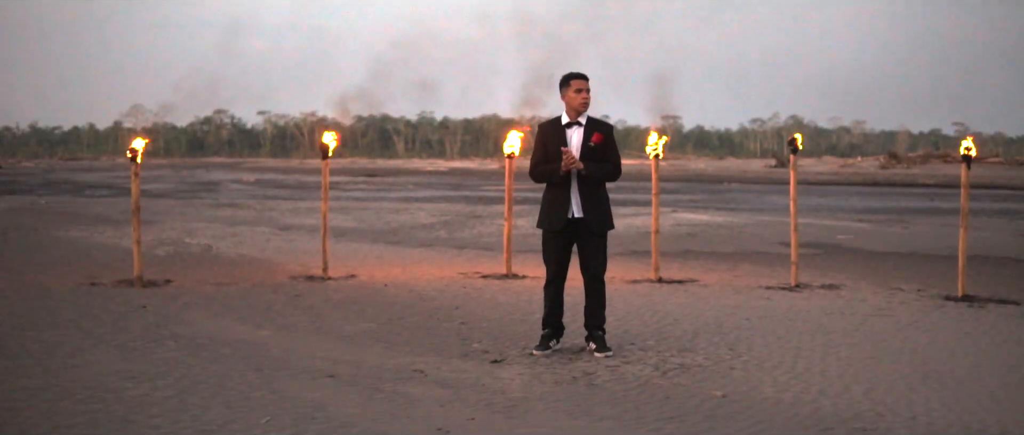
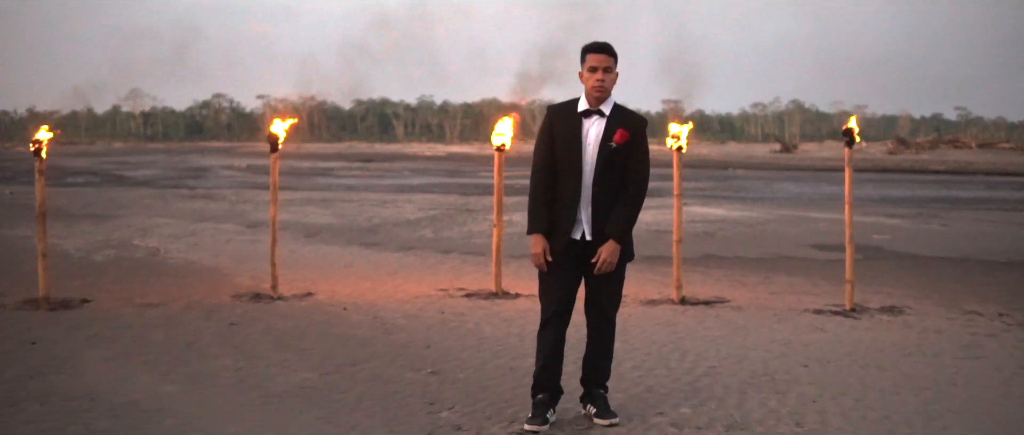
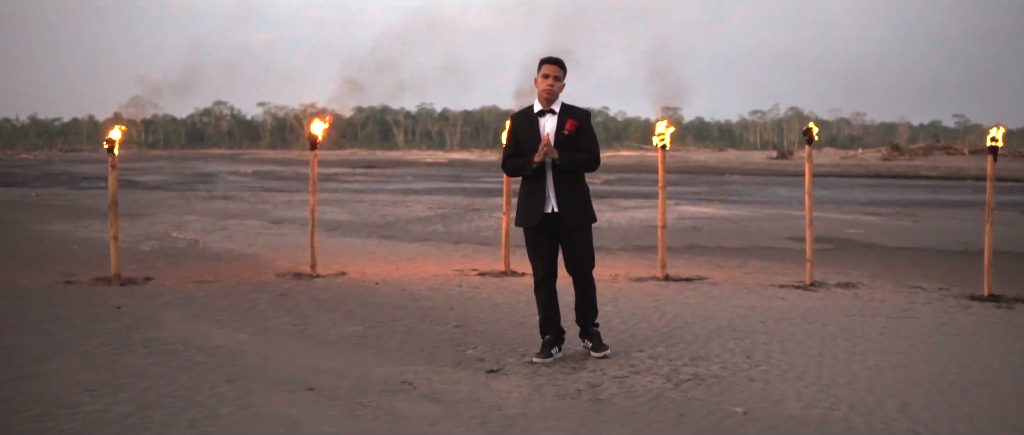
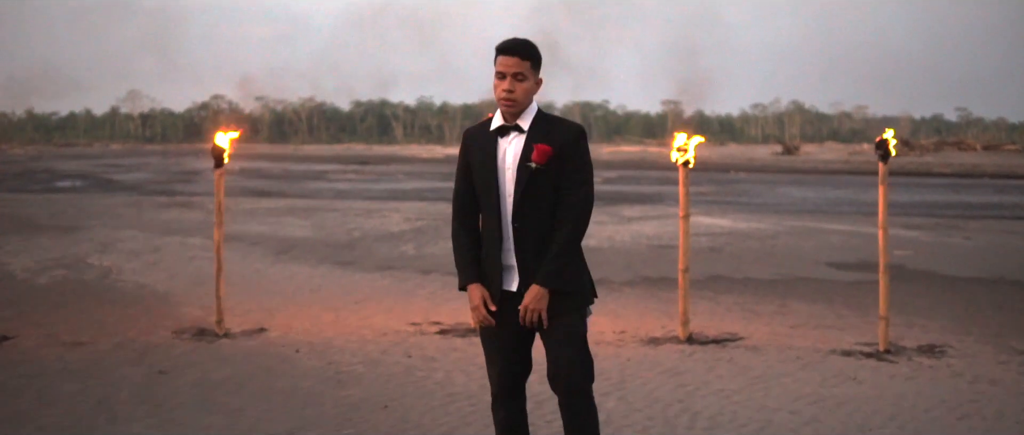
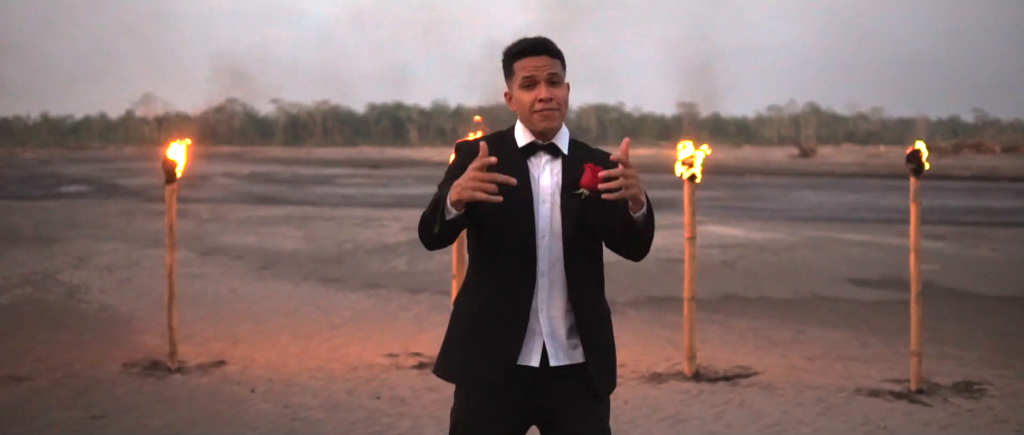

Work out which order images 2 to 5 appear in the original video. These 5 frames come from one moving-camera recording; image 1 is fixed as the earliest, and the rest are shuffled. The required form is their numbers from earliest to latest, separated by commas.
3, 2, 4, 5
